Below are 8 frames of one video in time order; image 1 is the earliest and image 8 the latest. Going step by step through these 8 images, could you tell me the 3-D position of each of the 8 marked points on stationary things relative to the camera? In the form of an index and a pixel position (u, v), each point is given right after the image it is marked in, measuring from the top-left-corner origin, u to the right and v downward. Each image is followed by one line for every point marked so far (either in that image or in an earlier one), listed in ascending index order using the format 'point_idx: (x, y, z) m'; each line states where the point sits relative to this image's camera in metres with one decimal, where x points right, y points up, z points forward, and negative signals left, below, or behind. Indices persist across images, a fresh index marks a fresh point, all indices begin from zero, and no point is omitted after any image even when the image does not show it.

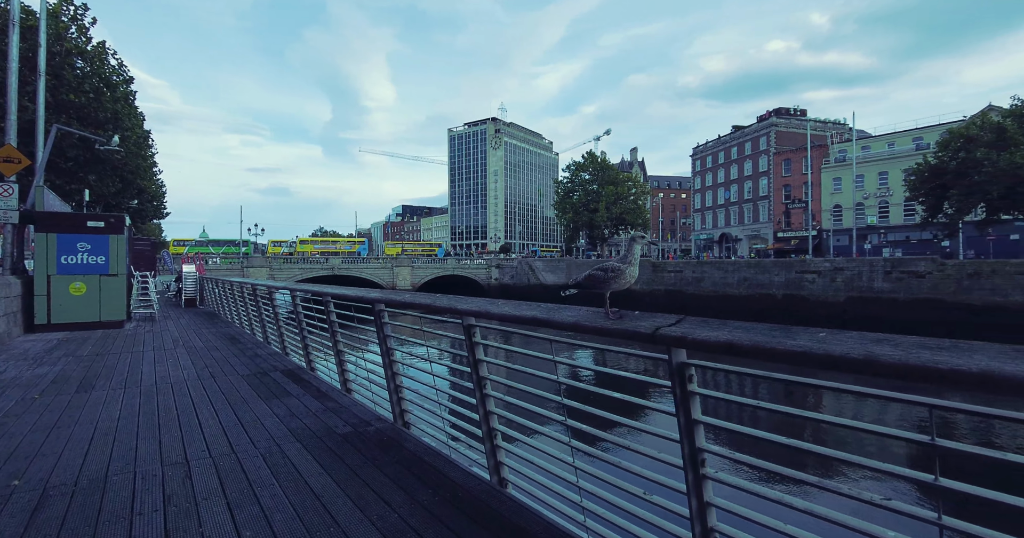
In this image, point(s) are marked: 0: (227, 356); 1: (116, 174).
0: (-4.8, -1.4, +7.5) m
1: (-15.5, +3.7, +17.8) m
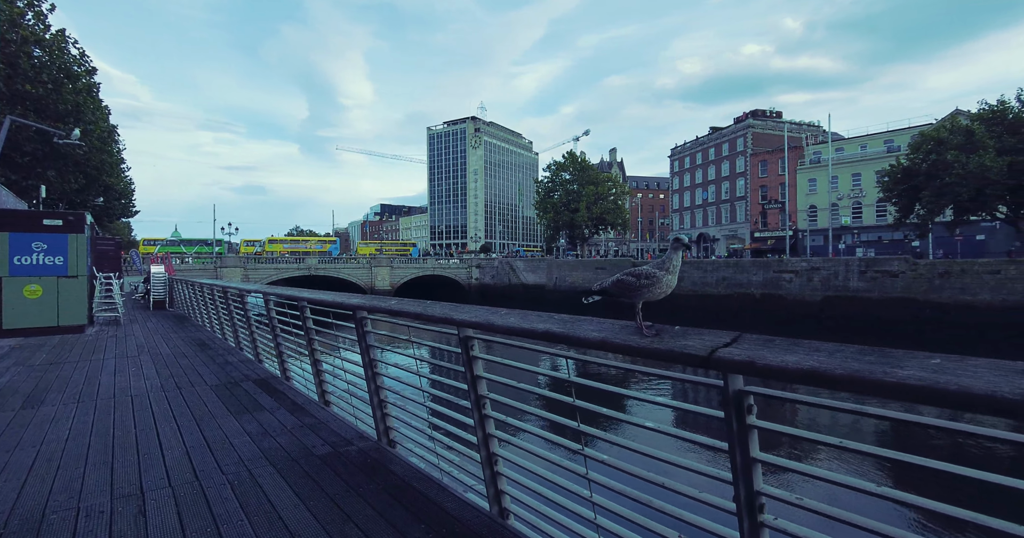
0: (-4.9, -1.4, +7.0) m
1: (-16.1, +3.7, +16.8) m
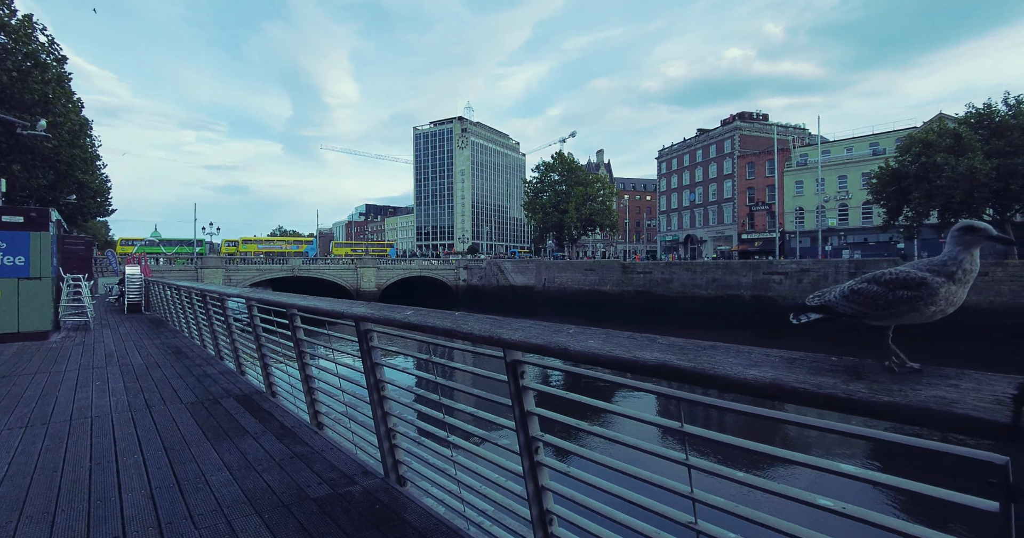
0: (-4.8, -1.5, +6.3) m
1: (-16.2, +3.6, +15.8) m
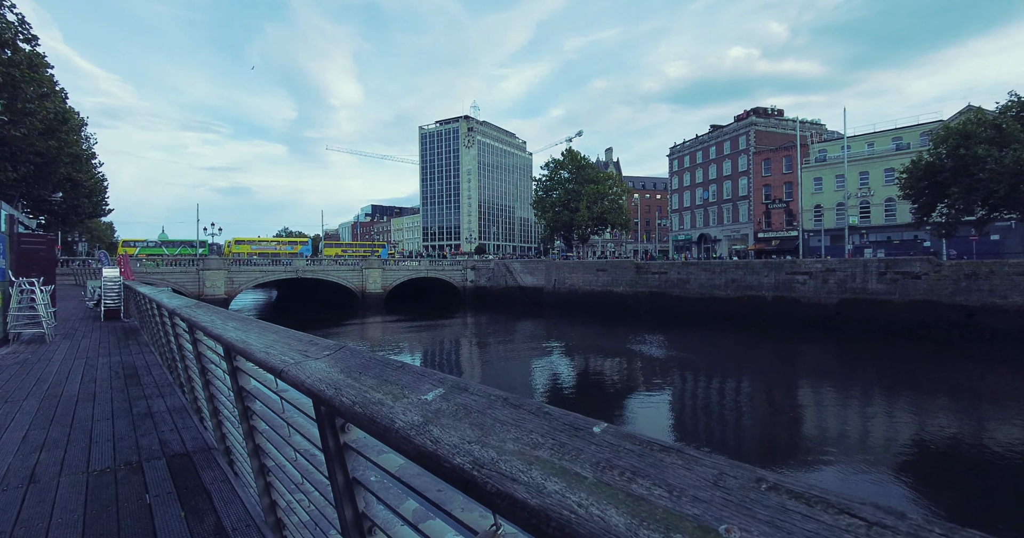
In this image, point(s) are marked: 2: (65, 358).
0: (-4.3, -1.5, +4.7) m
1: (-15.7, +3.6, +14.4) m
2: (-7.6, -1.5, +7.7) m
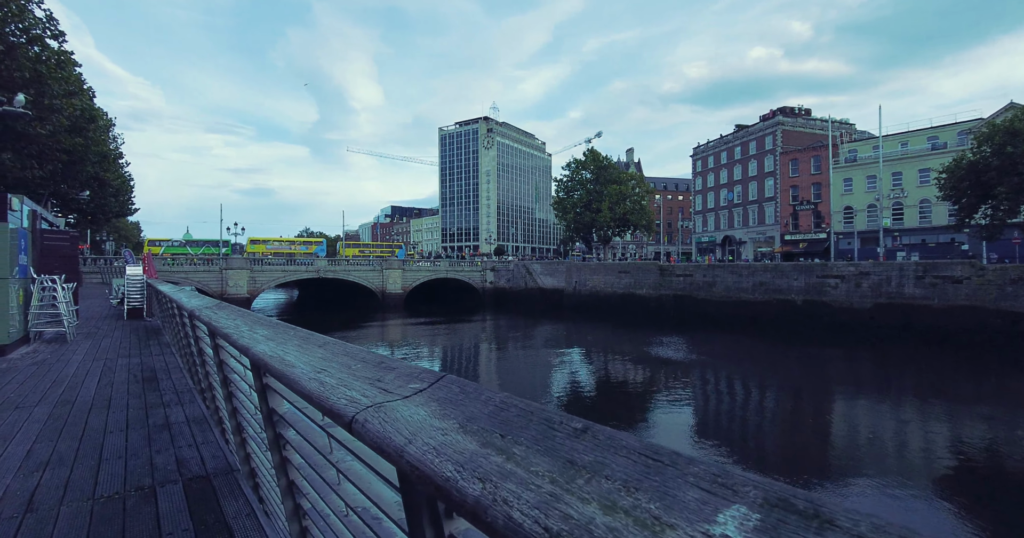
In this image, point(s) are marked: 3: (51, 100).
0: (-3.8, -1.5, +4.3) m
1: (-14.8, +3.6, +14.4) m
2: (-7.0, -1.5, +7.4) m
3: (-13.8, +5.1, +13.6) m
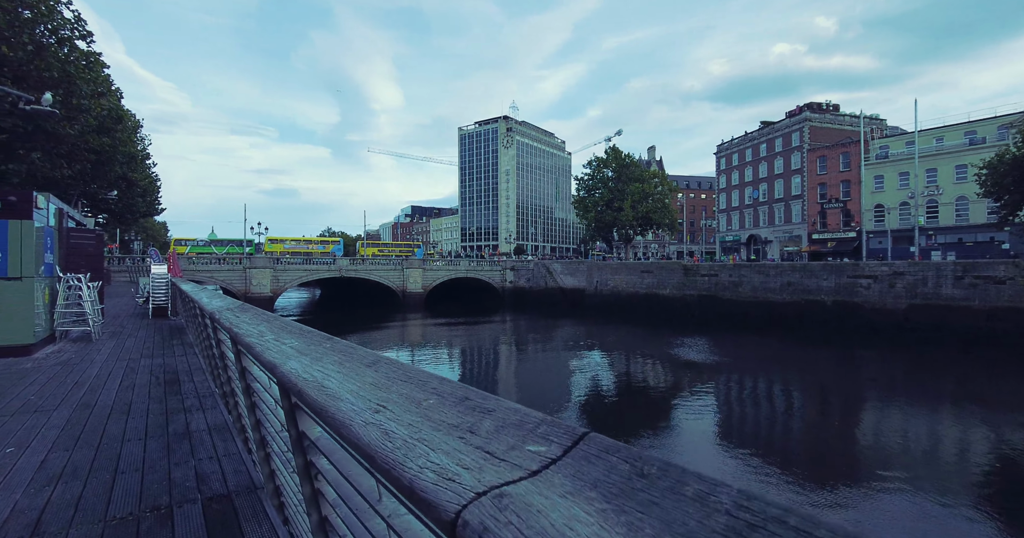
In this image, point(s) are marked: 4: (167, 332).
0: (-3.4, -1.4, +4.1) m
1: (-14.0, +3.7, +14.6) m
2: (-6.5, -1.4, +7.3) m
3: (-13.0, +5.1, +13.7) m
4: (-7.8, -1.4, +10.3) m
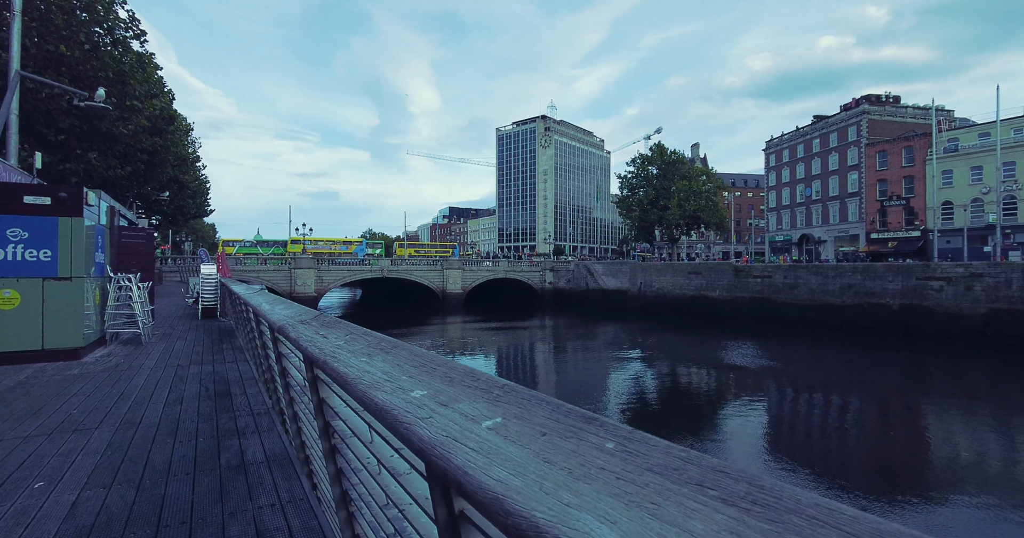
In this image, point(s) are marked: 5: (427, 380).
0: (-2.5, -1.4, +3.4) m
1: (-12.3, +3.7, +14.7) m
2: (-5.3, -1.4, +6.9) m
3: (-11.4, +5.1, +13.7) m
4: (-6.5, -1.4, +9.9) m
5: (-0.4, -0.4, +1.7) m
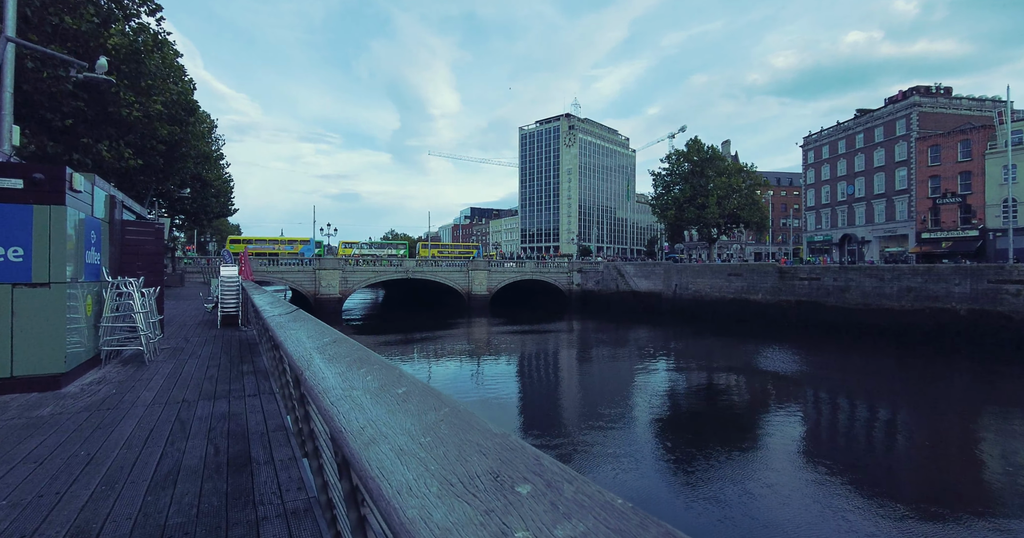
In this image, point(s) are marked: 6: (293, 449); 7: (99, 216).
0: (-1.4, -1.5, +1.7) m
1: (-10.8, +3.6, +13.3) m
2: (-4.1, -1.5, +5.2) m
3: (-9.9, +5.1, +12.3) m
4: (-5.1, -1.5, +8.4) m
5: (+0.7, -0.4, -0.1) m
6: (-1.8, -1.3, +3.7) m
7: (-6.1, +0.8, +6.8) m
